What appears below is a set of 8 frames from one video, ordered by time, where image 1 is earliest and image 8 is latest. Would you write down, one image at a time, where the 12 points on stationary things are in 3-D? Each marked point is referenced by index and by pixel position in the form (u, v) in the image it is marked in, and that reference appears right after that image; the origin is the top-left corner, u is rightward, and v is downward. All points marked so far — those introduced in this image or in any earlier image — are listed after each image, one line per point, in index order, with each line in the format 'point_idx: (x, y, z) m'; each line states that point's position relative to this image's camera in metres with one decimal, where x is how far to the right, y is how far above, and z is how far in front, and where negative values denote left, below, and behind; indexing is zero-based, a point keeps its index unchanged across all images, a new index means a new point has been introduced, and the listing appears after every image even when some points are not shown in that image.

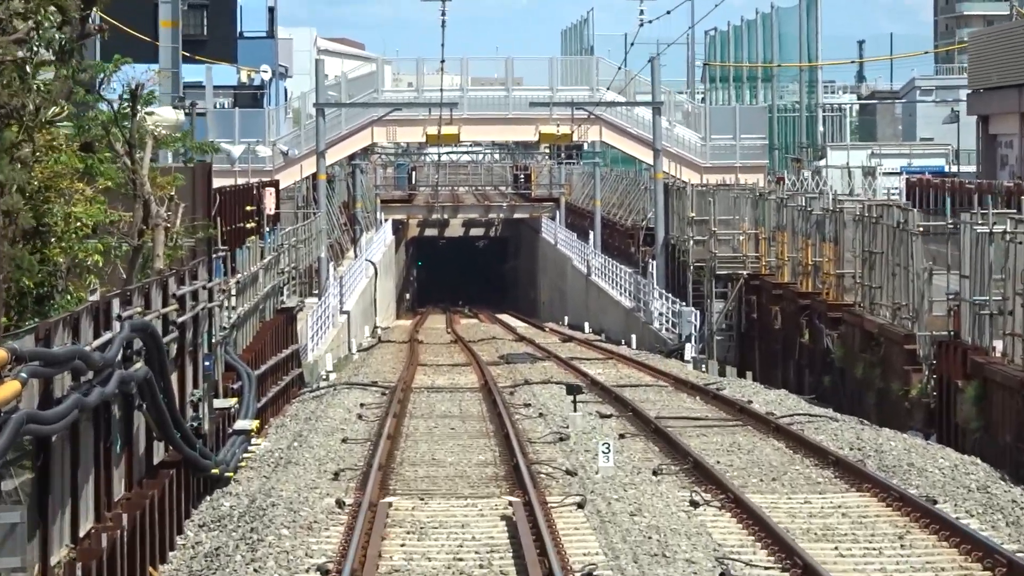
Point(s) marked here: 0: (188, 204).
0: (-2.2, +0.6, +13.8) m
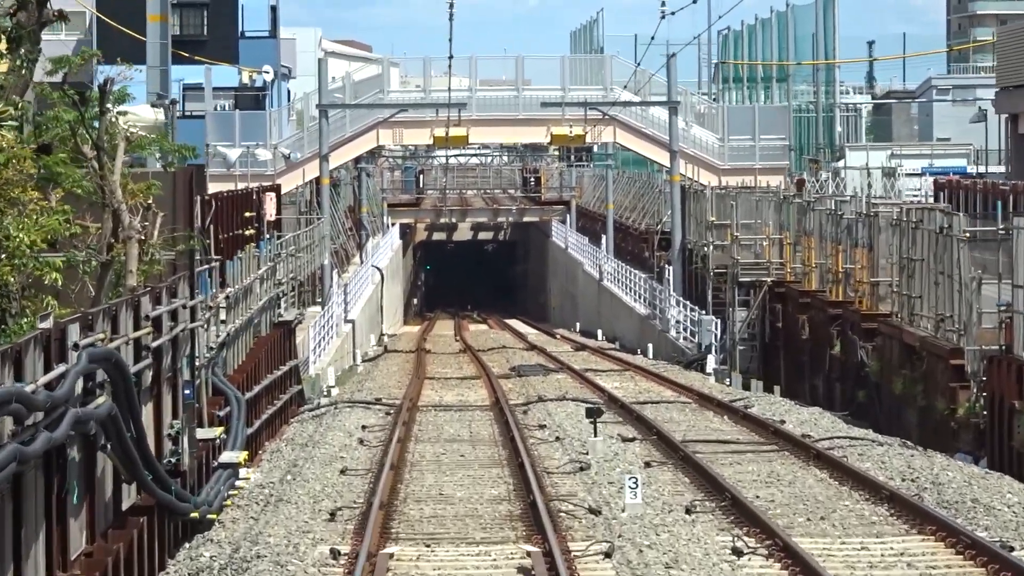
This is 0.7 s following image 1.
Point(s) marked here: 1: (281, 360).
0: (-2.1, +0.5, +12.5) m
1: (-2.2, -0.7, +19.4) m
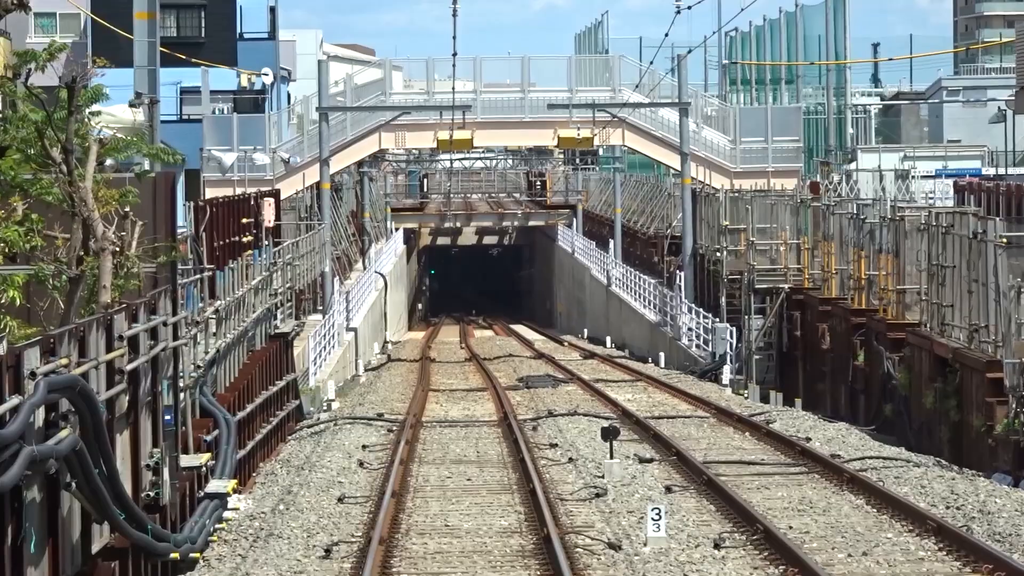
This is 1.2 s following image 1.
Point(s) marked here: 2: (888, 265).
0: (-2.0, +0.4, +11.5) m
1: (-2.1, -0.8, +18.4) m
2: (+3.6, +0.2, +19.8) m
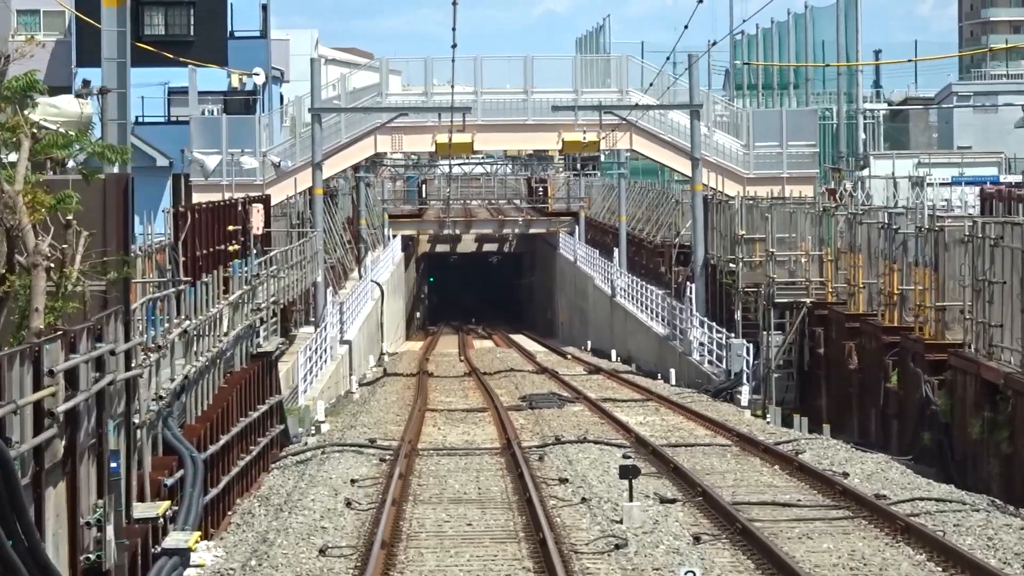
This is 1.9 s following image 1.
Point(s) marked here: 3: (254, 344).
0: (-2.0, +0.3, +9.9) m
1: (-2.0, -0.9, +16.8) m
2: (+3.6, +0.1, +18.2) m
3: (-2.2, -0.5, +17.8) m
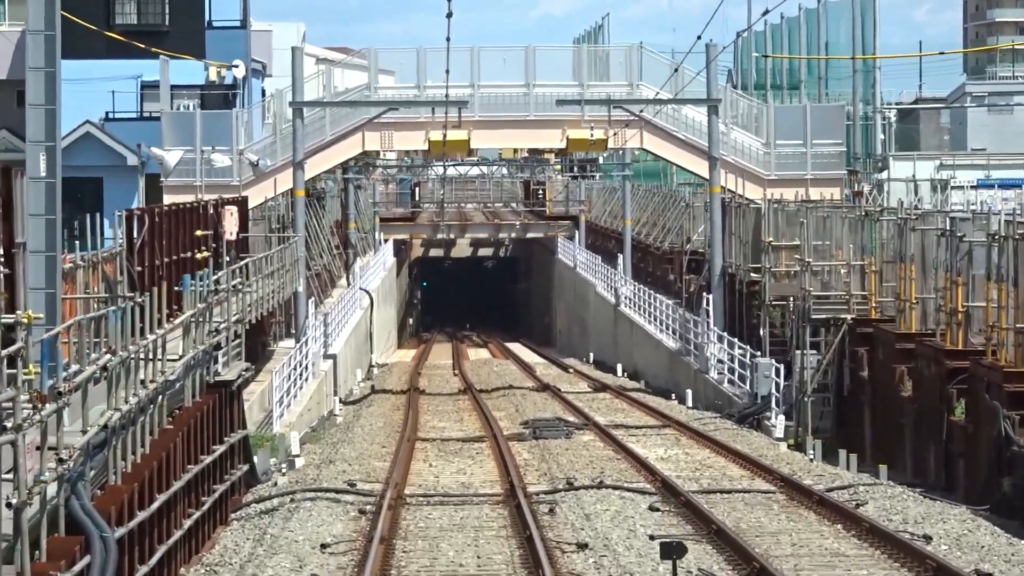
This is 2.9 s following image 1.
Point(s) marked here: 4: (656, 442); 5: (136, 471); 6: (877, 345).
0: (-1.9, +0.2, +7.3) m
1: (-2.0, -1.0, +14.1) m
2: (+3.7, -0.1, +15.6) m
3: (-2.2, -0.6, +15.1) m
4: (+1.4, -1.5, +19.9) m
5: (-1.9, -0.9, +10.6) m
6: (+3.4, -0.5, +19.4) m
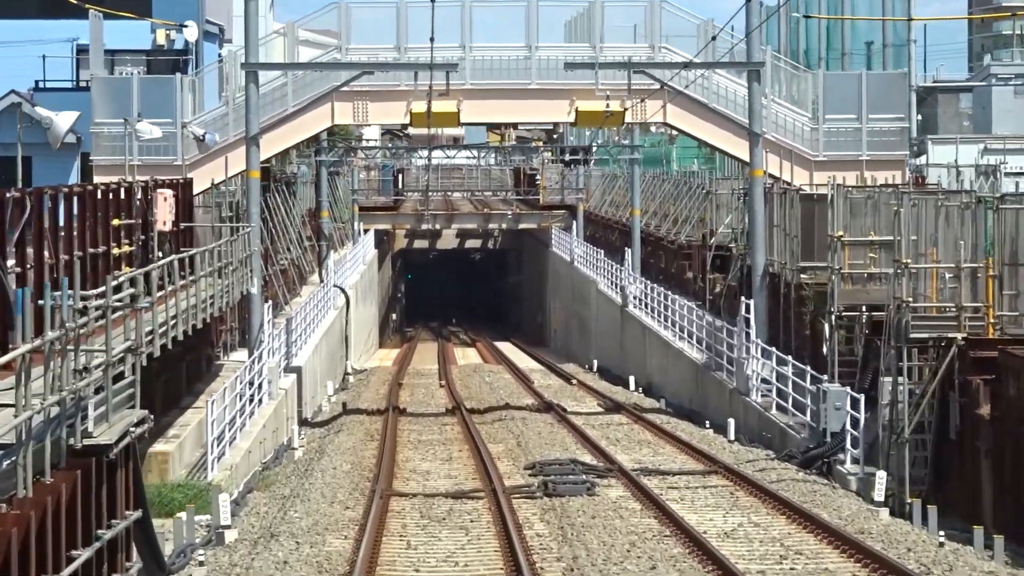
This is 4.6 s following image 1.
0: (-1.8, 0.0, +2.4) m
1: (-1.9, -1.1, +9.3) m
2: (+3.7, -0.2, +10.8) m
3: (-2.1, -0.7, +10.2) m
4: (+1.4, -1.5, +15.1) m
5: (-1.8, -1.0, +5.7) m
6: (+3.5, -0.6, +14.6) m
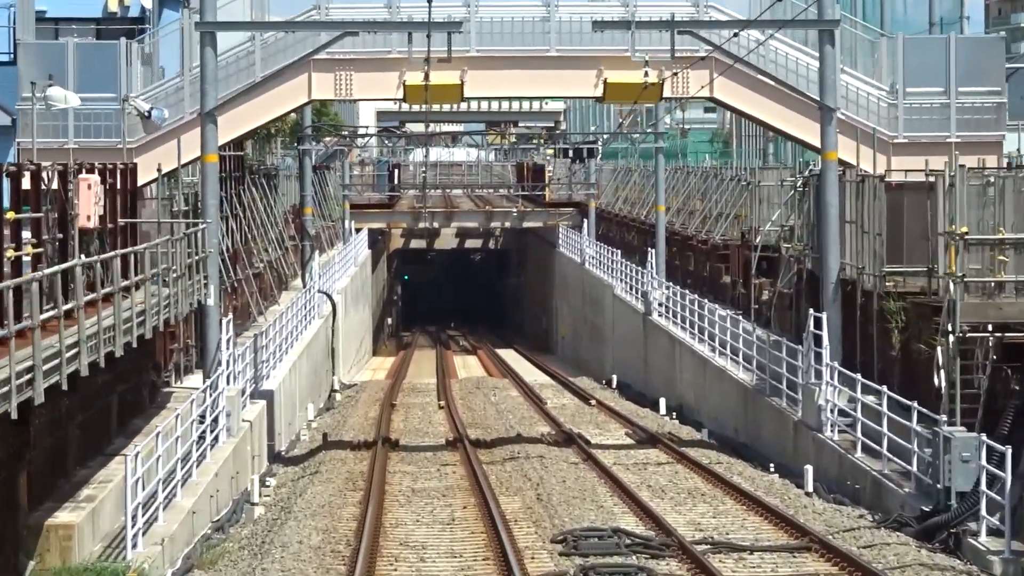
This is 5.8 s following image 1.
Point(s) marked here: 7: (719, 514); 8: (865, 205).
0: (-1.6, 0.0, -1.9) m
1: (-1.8, -1.2, +4.9) m
2: (+3.9, -0.2, +6.4) m
3: (-1.9, -0.8, +5.9) m
4: (+1.6, -1.6, +10.7) m
5: (-1.6, -1.1, +1.4) m
6: (+3.6, -0.7, +10.3) m
7: (+1.5, -1.6, +15.0) m
8: (+3.2, +0.8, +19.0) m
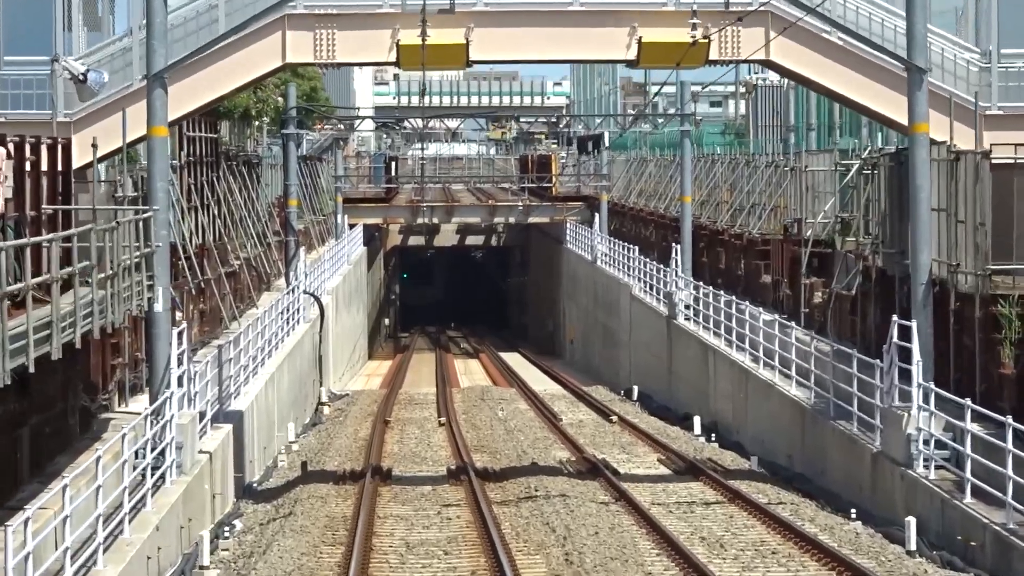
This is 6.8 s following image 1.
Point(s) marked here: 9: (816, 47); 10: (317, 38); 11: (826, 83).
0: (-1.5, -0.1, -5.4) m
1: (-1.6, -1.2, +1.4) m
2: (+4.0, -0.3, +2.9) m
3: (-1.8, -0.8, +2.4) m
4: (+1.7, -1.7, +7.2) m
5: (-1.5, -1.2, -2.1) m
6: (+3.7, -0.7, +6.8) m
7: (+1.6, -1.6, +11.5) m
8: (+3.4, +0.7, +15.5) m
9: (+2.4, +2.0, +17.2) m
10: (-1.6, +2.1, +17.0) m
11: (+2.6, +1.7, +17.3) m
